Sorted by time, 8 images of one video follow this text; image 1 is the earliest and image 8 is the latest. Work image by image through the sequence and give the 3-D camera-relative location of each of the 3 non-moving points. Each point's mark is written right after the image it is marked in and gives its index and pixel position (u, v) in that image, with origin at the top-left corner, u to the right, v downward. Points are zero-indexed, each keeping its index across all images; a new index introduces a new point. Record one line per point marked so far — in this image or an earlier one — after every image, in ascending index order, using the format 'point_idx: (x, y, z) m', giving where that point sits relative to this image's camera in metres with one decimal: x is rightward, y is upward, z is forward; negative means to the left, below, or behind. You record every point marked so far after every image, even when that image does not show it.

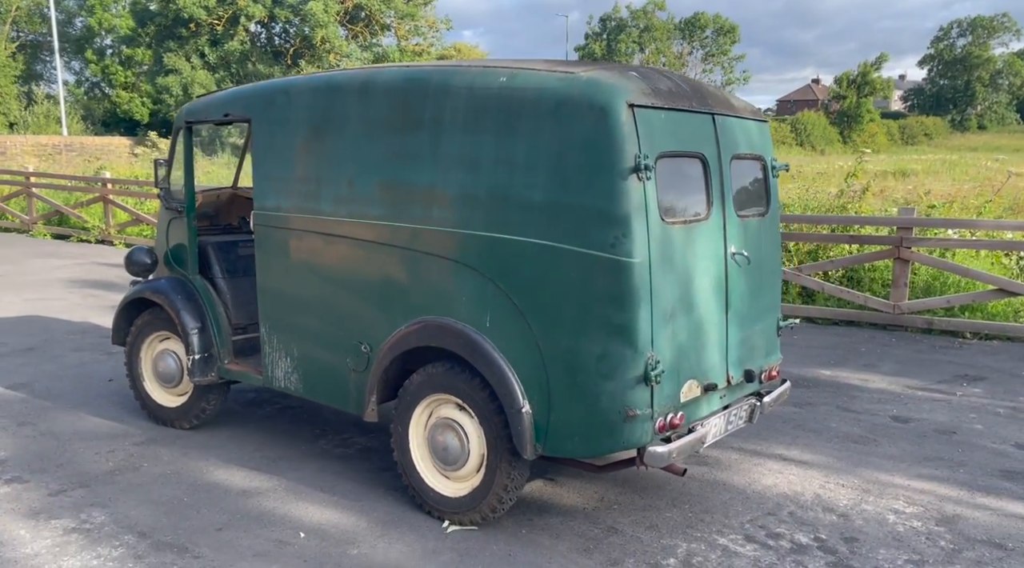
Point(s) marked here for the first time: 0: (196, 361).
0: (-2.0, -0.5, +5.3) m
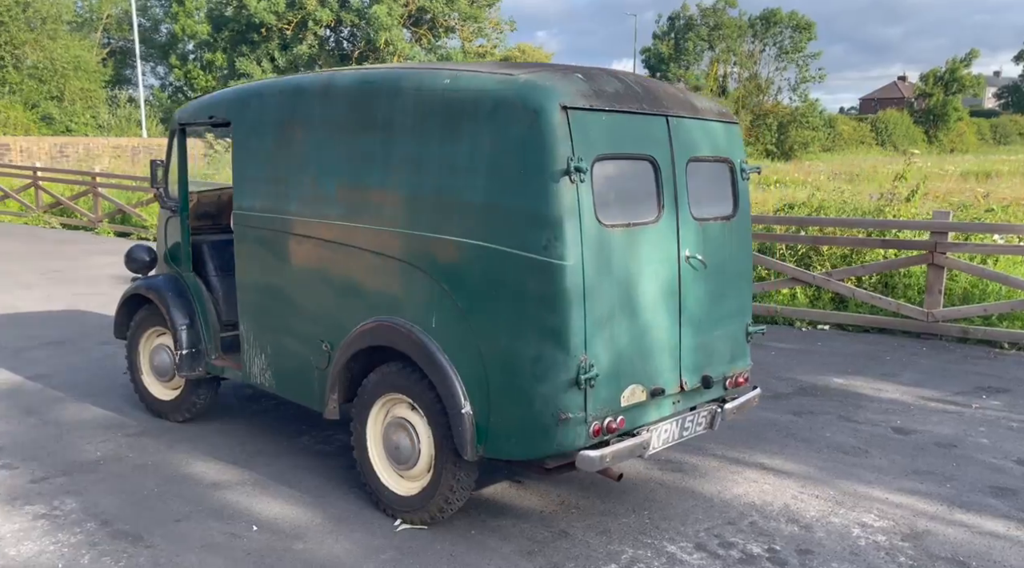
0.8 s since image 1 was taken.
0: (-2.2, -0.5, +5.5) m
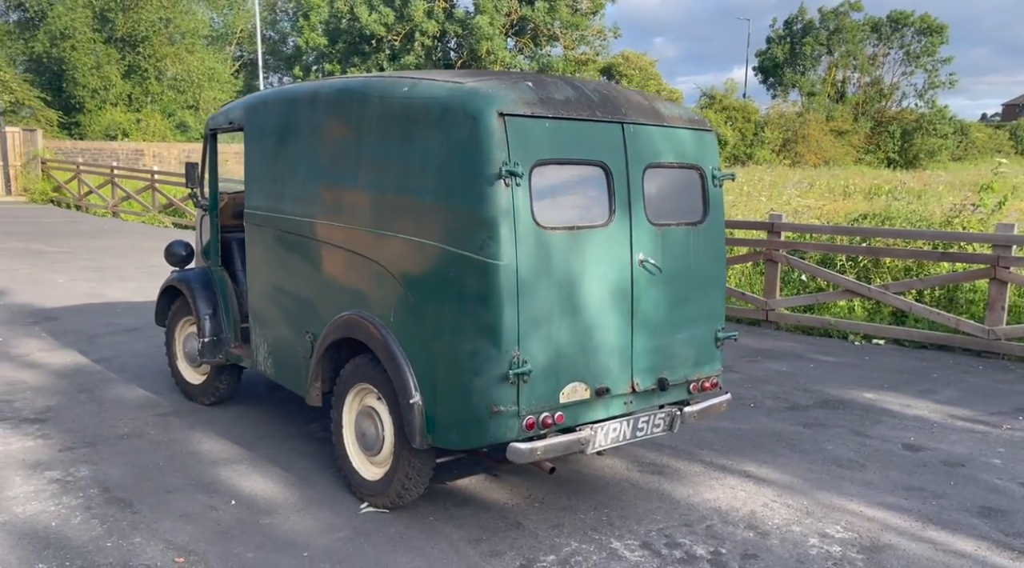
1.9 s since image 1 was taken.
0: (-2.2, -0.4, +6.0) m
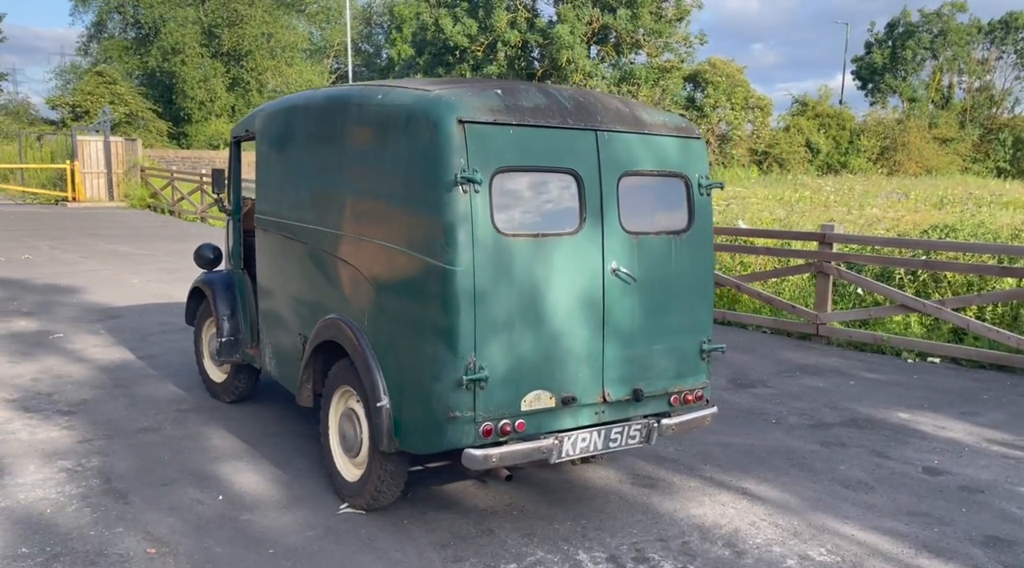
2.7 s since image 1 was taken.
0: (-2.2, -0.4, +6.2) m
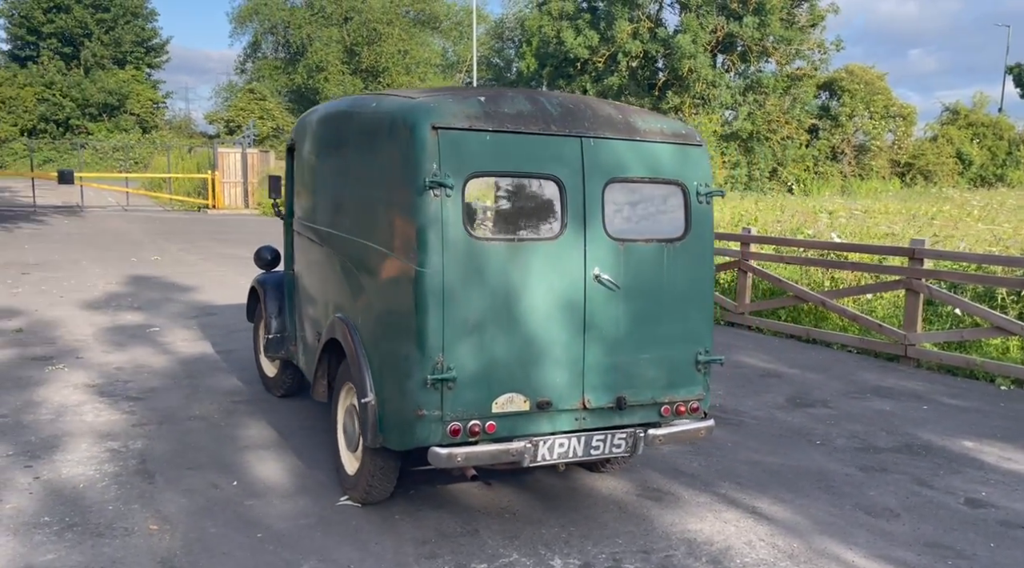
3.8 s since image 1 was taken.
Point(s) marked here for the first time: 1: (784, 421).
0: (-1.9, -0.4, +6.6) m
1: (+2.3, -1.2, +7.0) m
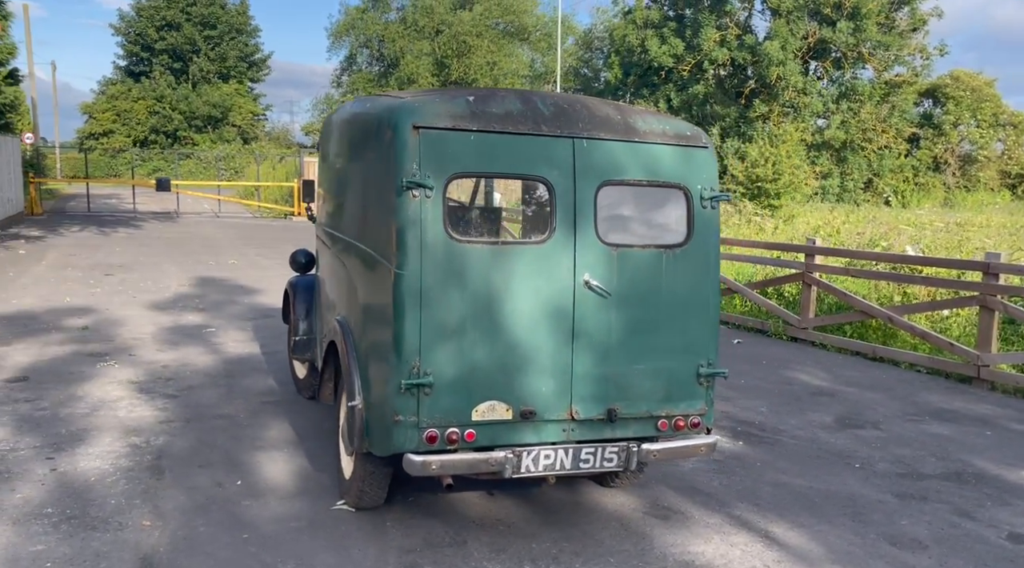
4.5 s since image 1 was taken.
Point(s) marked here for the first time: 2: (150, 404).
0: (-1.7, -0.5, +6.6) m
1: (+2.5, -1.3, +6.6) m
2: (-3.0, -1.0, +6.8) m
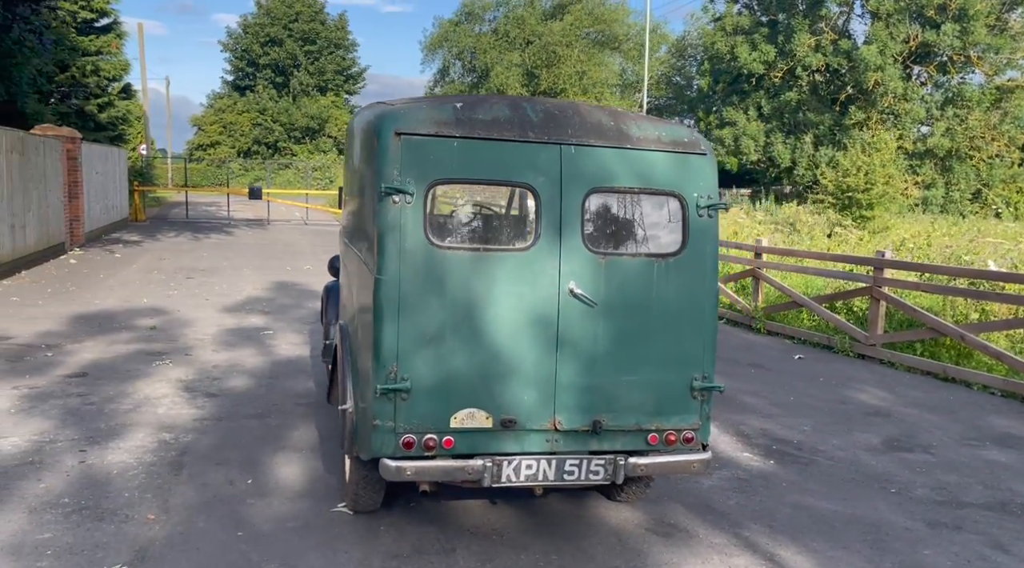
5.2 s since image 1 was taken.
0: (-1.5, -0.5, +6.8) m
1: (+2.7, -1.4, +6.3) m
2: (-2.7, -1.0, +7.0) m
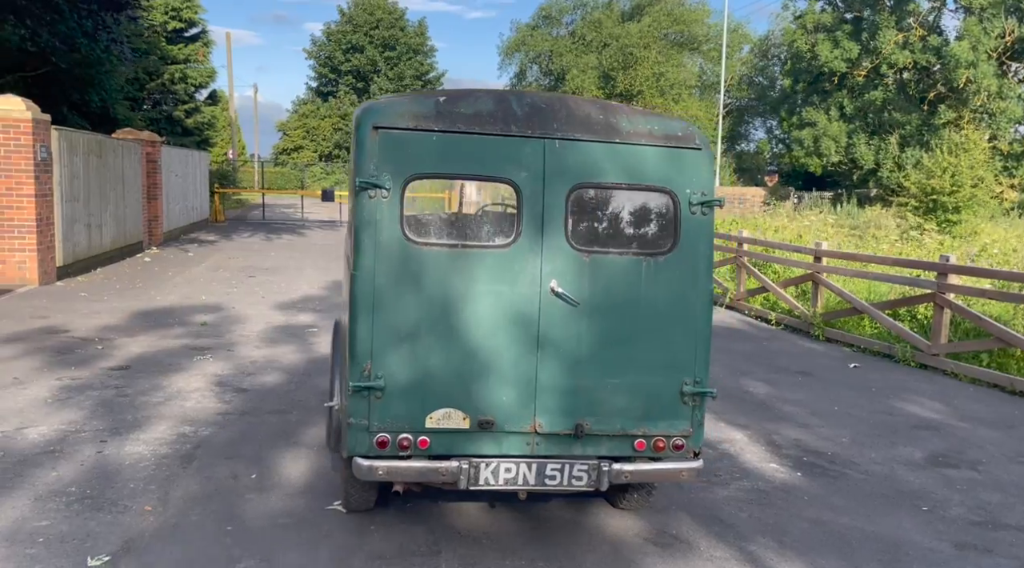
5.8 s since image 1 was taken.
0: (-1.3, -0.5, +6.8) m
1: (+2.8, -1.4, +5.9) m
2: (-2.5, -1.0, +7.2) m
